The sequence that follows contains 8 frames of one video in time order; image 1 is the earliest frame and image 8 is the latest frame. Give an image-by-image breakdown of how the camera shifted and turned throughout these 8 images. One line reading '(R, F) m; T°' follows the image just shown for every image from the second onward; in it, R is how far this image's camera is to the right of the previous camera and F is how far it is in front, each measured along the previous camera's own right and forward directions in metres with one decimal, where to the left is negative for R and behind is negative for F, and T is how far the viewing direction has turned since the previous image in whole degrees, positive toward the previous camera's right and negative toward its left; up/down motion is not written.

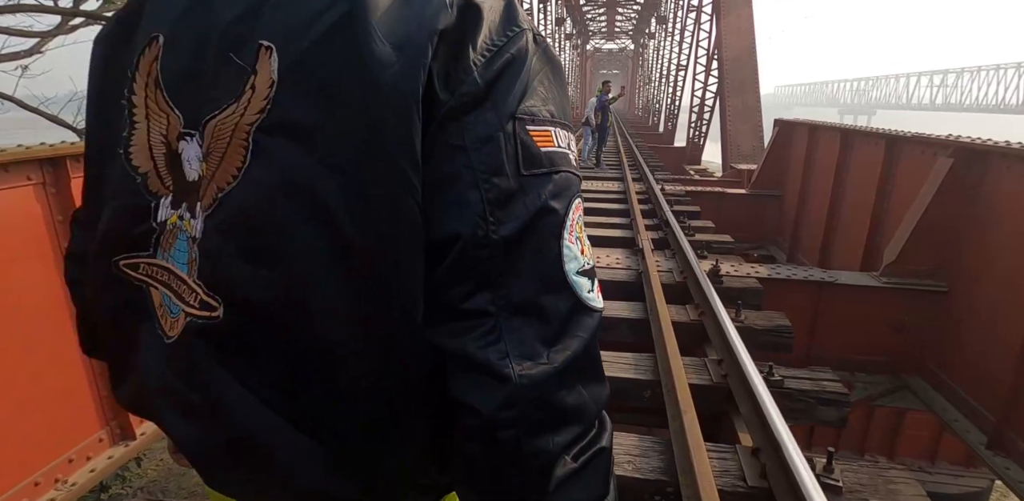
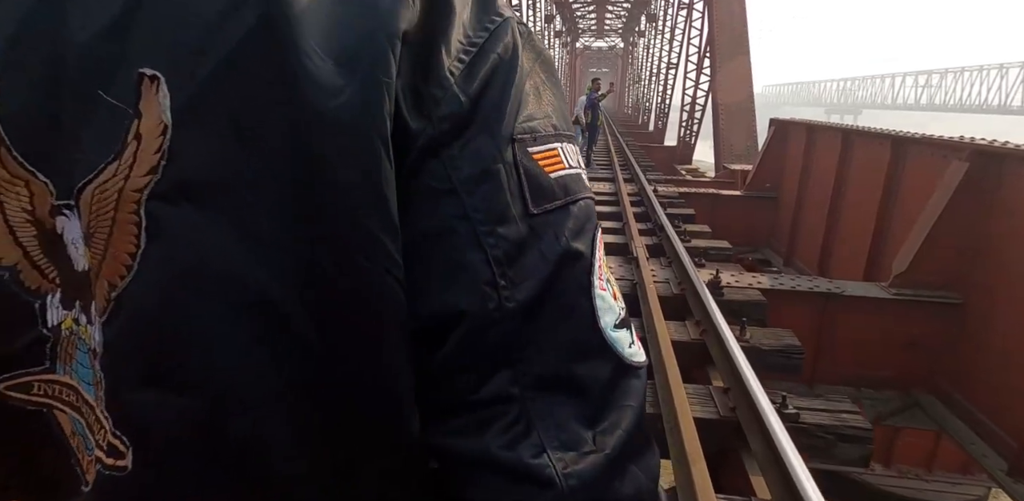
(0.0, +0.3) m; +1°
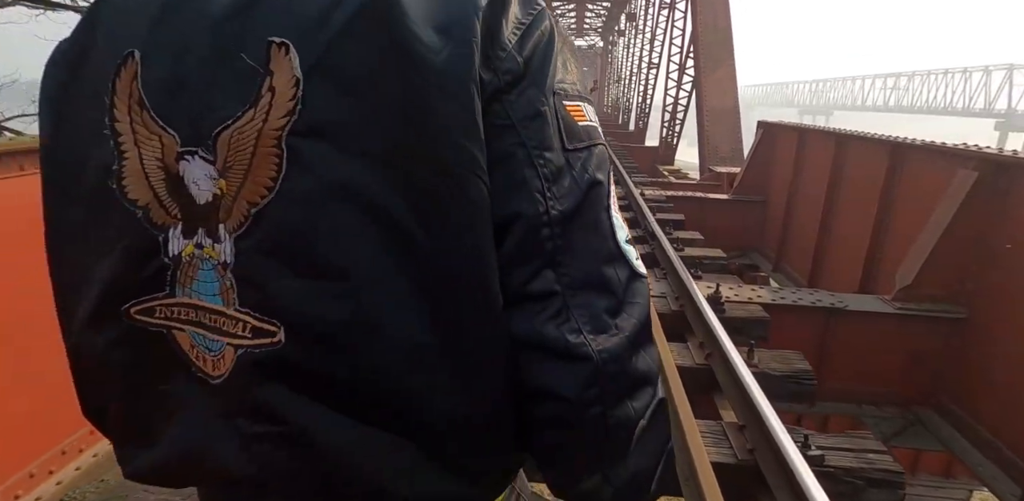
(-0.1, +0.2) m; +2°
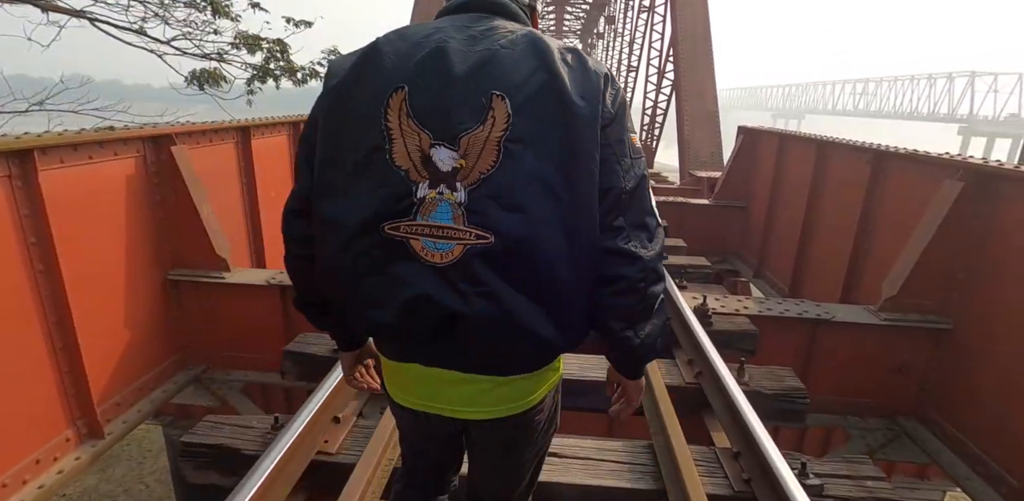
(0.0, +0.1) m; +2°
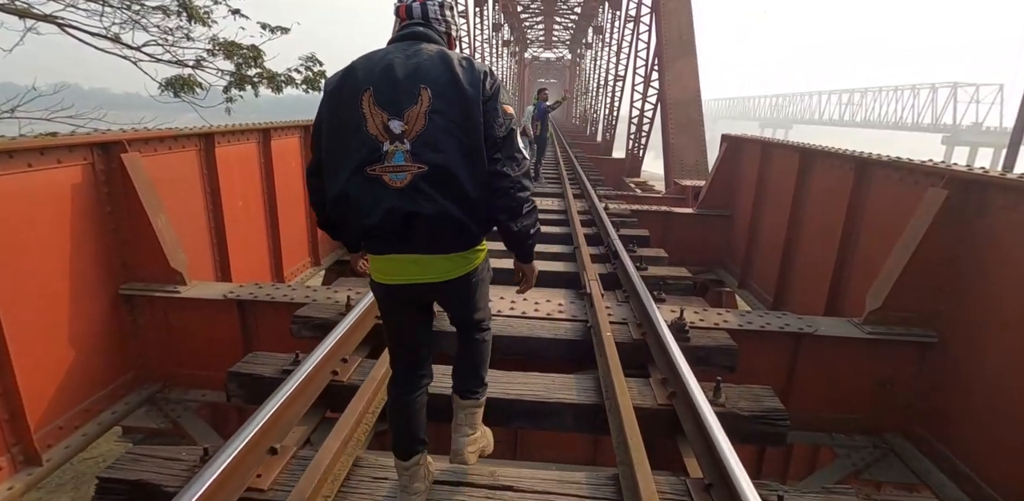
(+0.1, +0.2) m; +1°
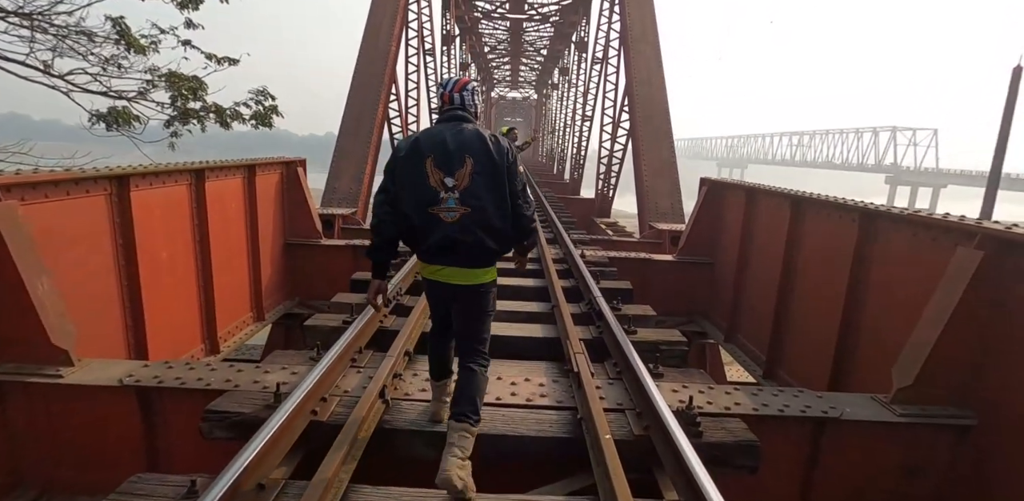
(0.0, +0.5) m; +4°
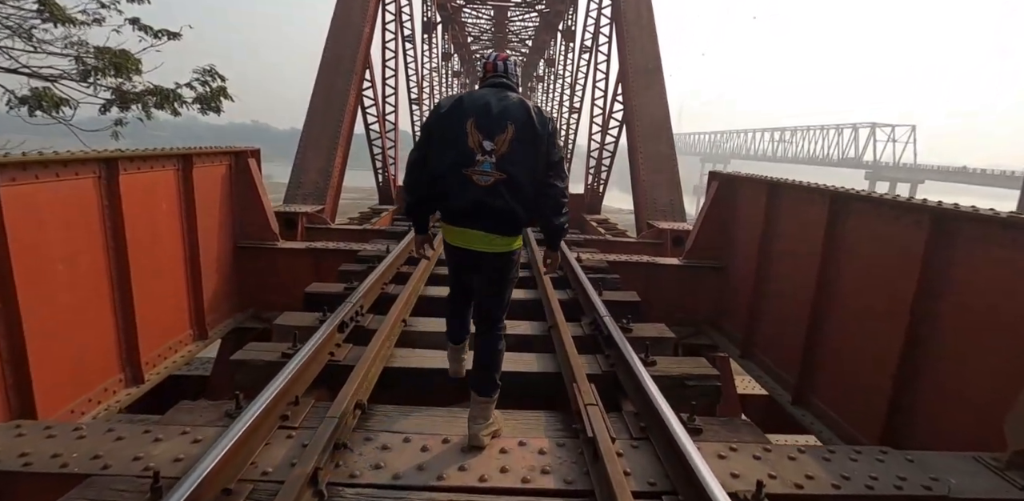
(0.0, +0.7) m; +2°
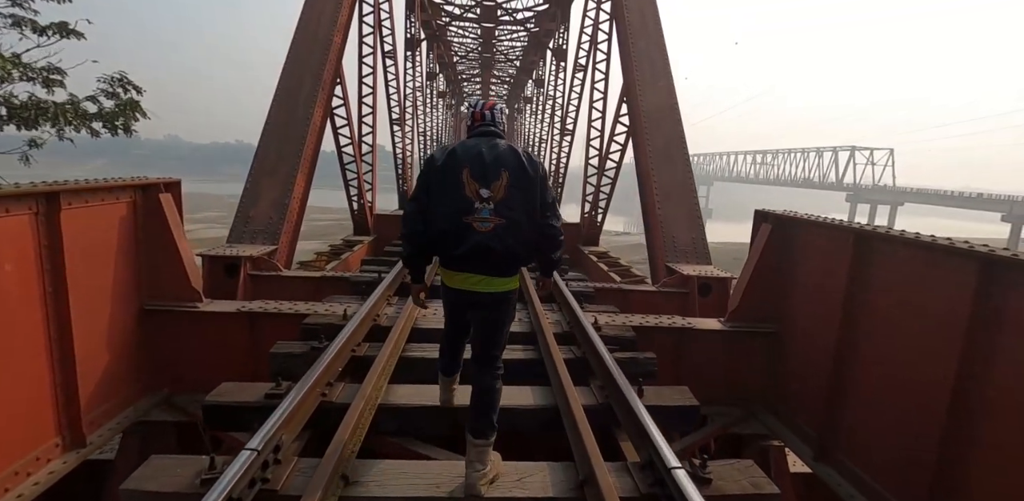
(-0.1, +1.2) m; +2°
